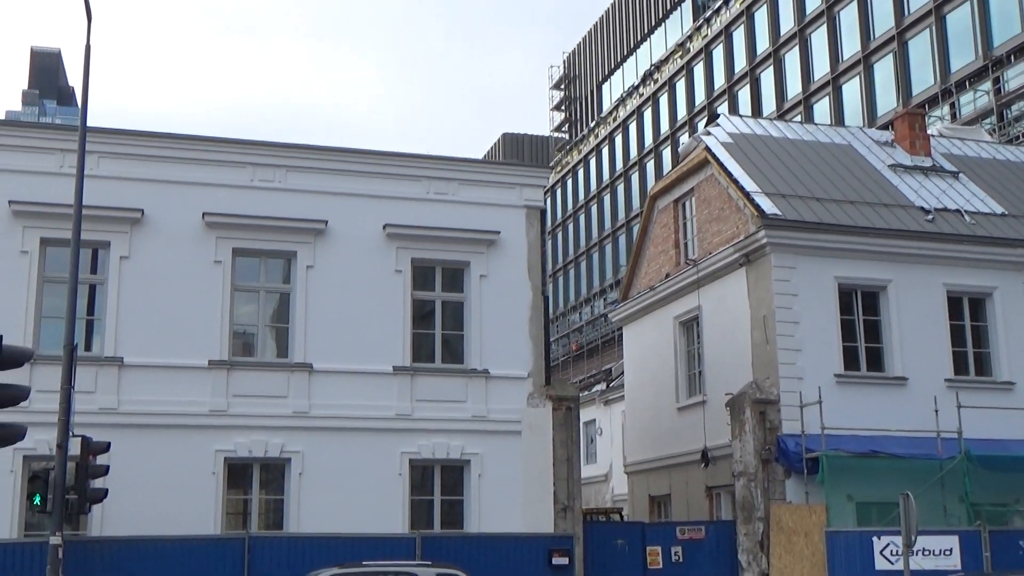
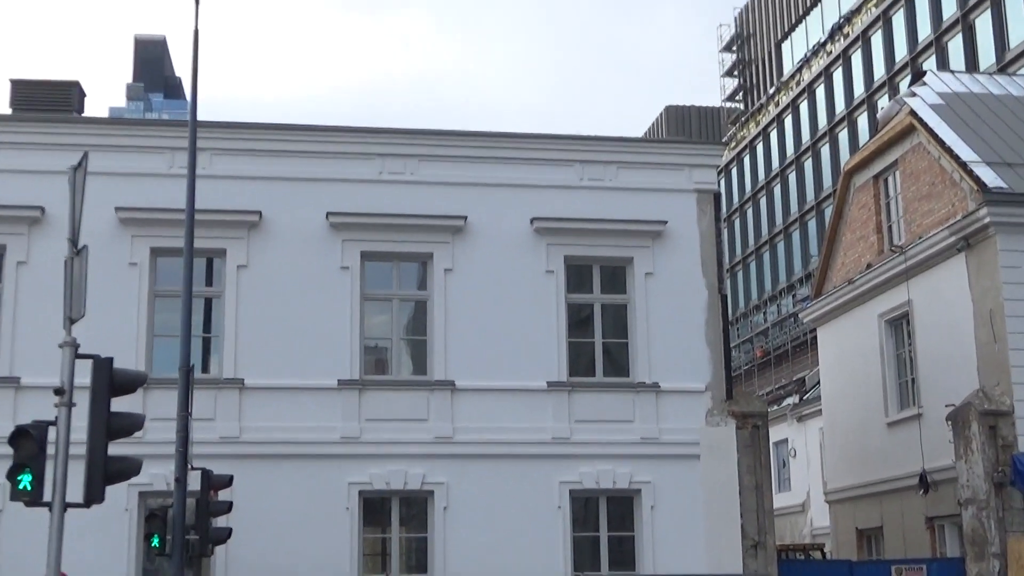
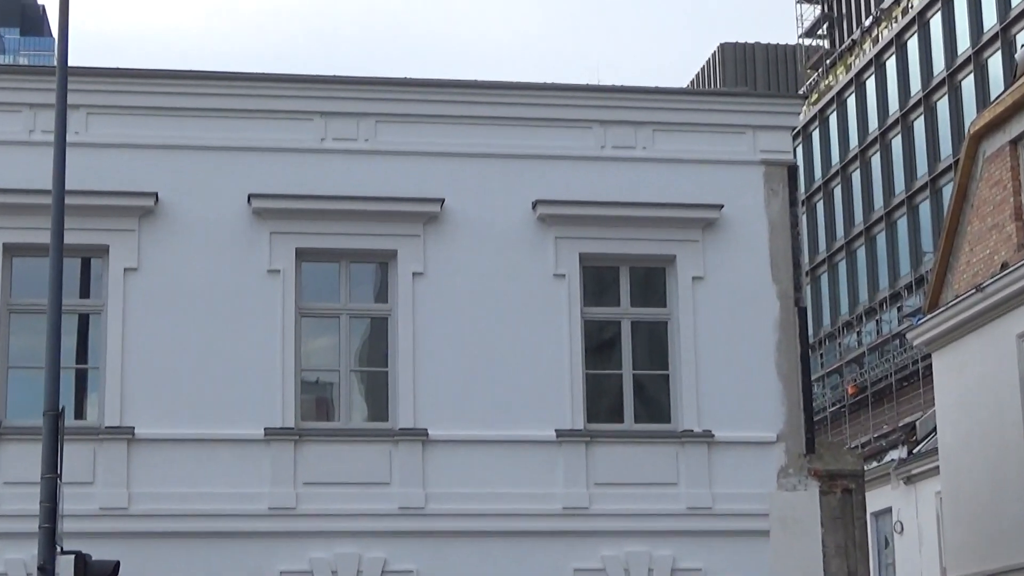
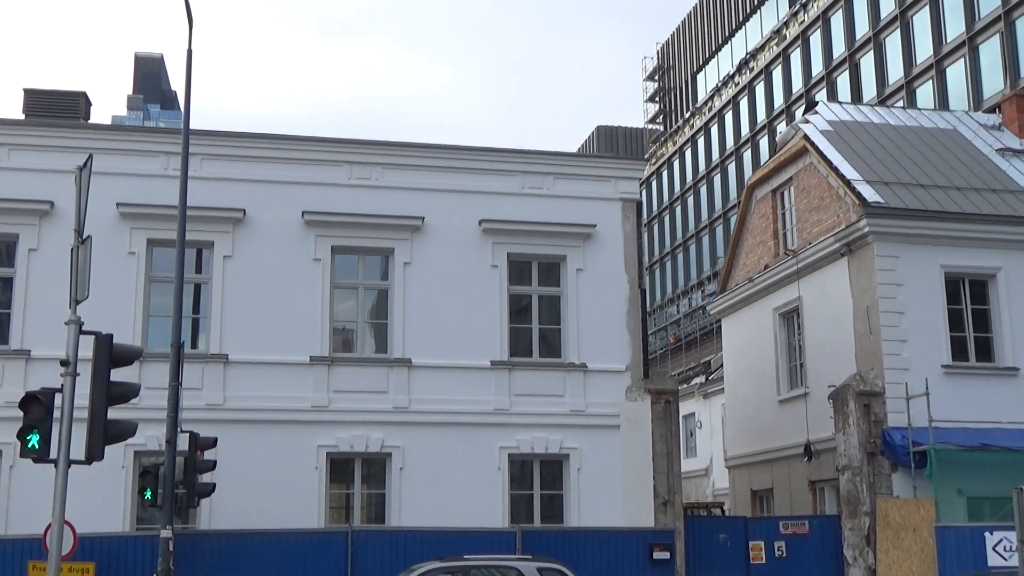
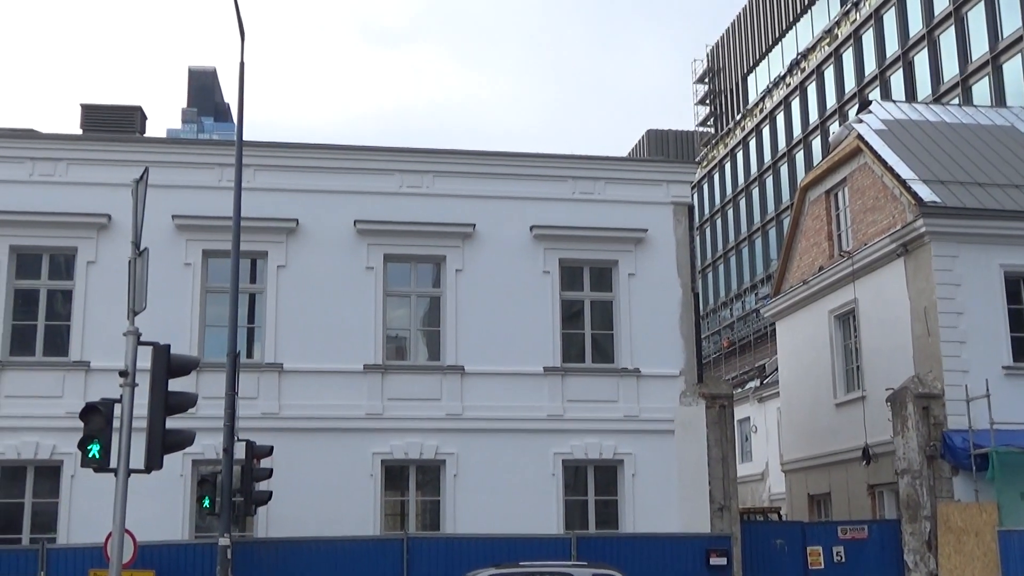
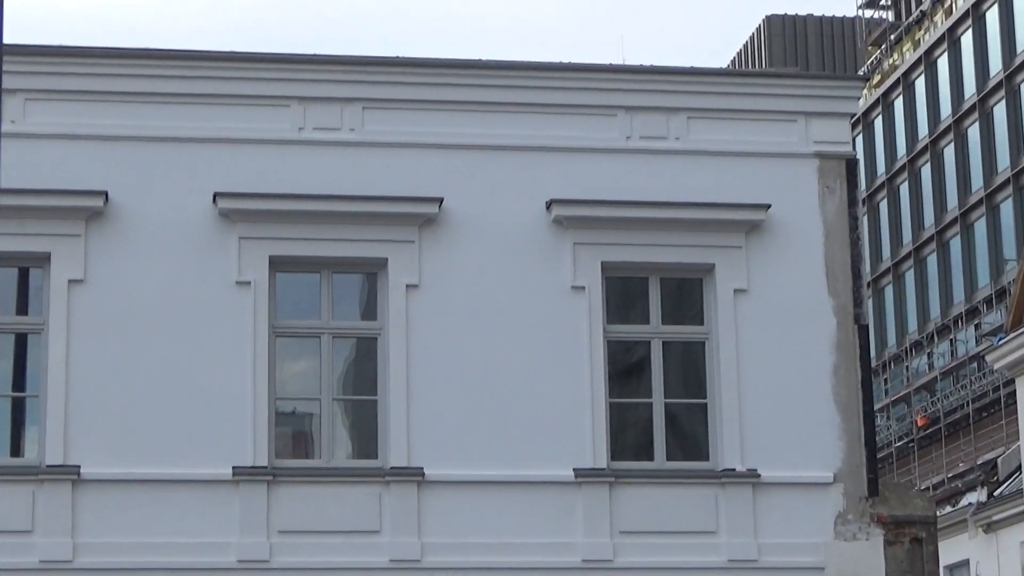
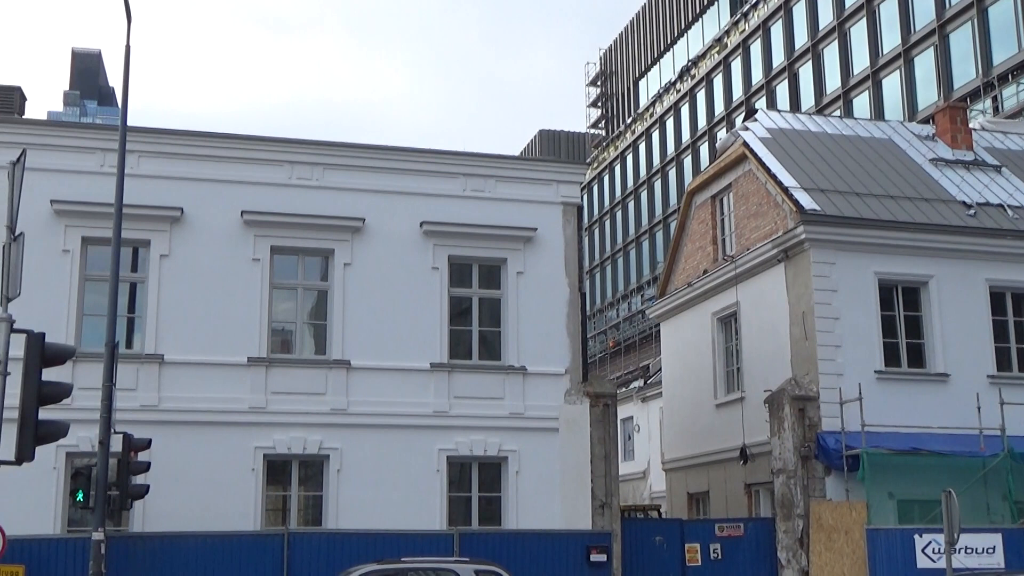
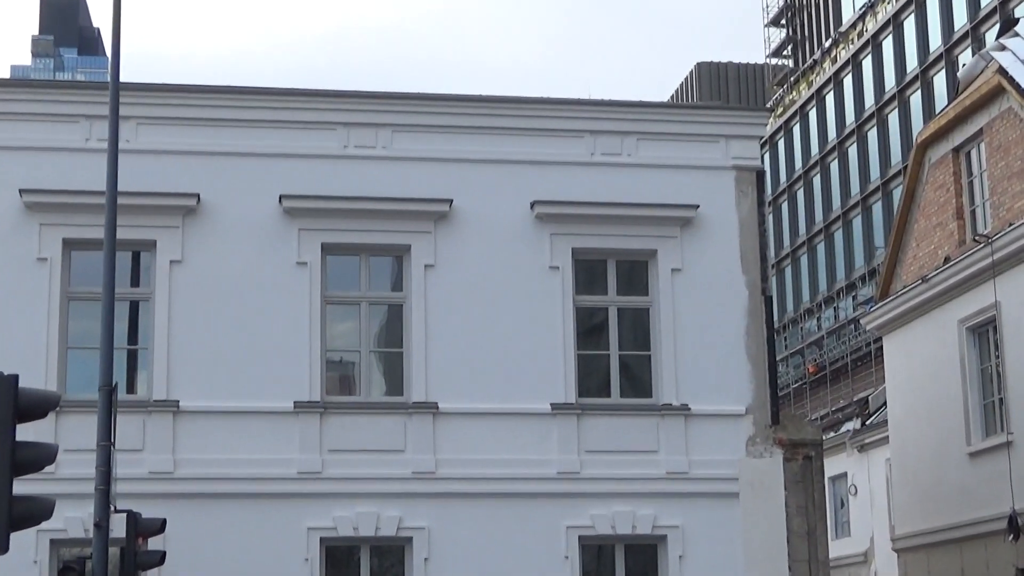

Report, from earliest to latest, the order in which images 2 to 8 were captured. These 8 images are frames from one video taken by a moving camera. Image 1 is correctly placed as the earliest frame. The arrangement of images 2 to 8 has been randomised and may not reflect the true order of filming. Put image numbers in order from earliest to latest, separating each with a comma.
7, 4, 5, 2, 8, 3, 6
